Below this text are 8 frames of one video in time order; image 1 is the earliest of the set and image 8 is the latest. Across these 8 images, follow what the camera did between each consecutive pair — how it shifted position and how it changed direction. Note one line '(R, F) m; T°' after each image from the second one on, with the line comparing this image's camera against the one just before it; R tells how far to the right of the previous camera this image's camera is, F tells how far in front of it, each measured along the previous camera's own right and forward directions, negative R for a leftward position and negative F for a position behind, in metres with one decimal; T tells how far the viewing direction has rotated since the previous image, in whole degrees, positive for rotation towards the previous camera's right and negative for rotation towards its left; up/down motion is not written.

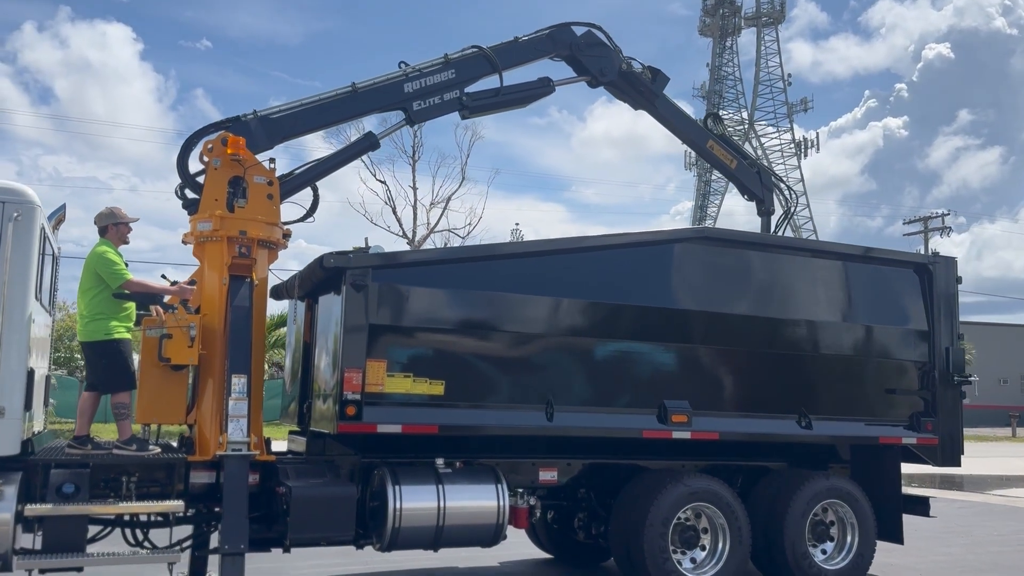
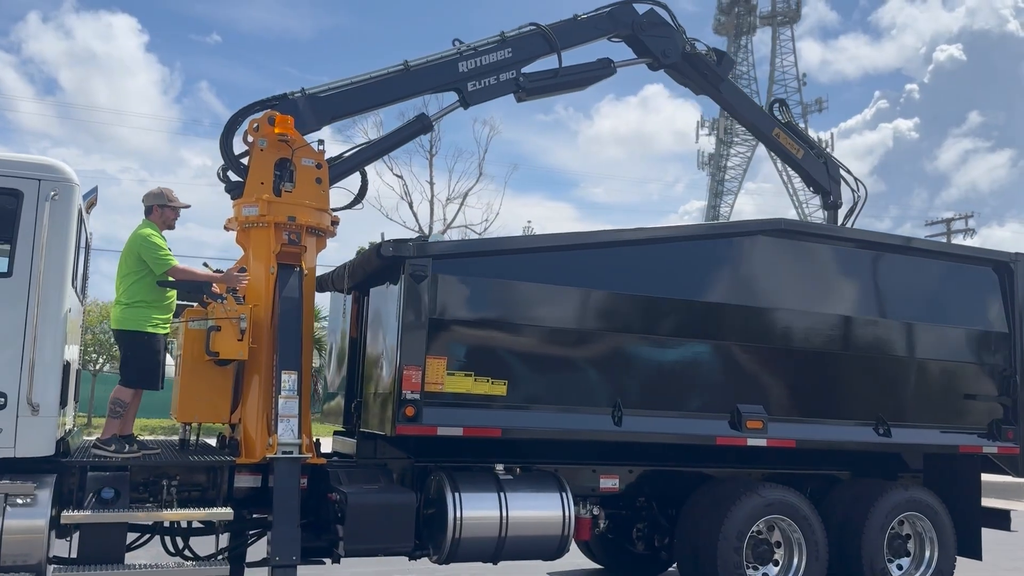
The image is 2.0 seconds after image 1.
(-0.4, +0.5) m; 0°
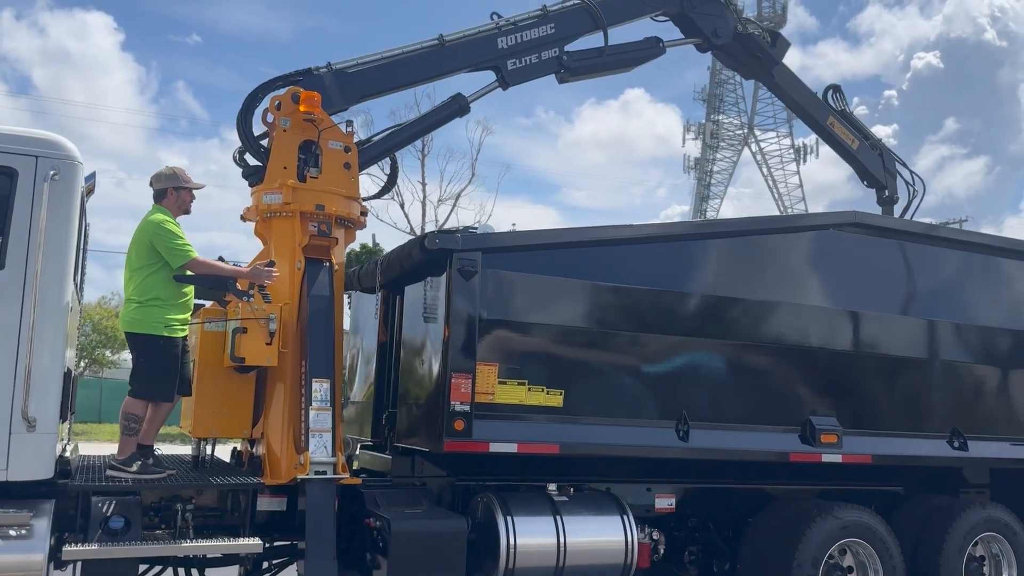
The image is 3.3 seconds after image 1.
(-0.5, +0.7) m; +1°
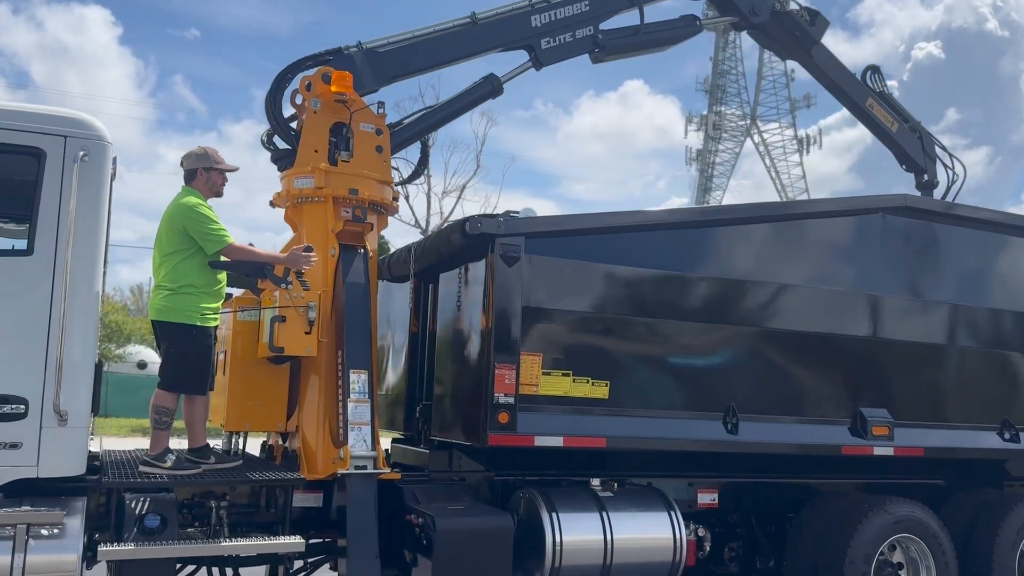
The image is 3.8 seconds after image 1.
(-0.2, +0.2) m; 0°
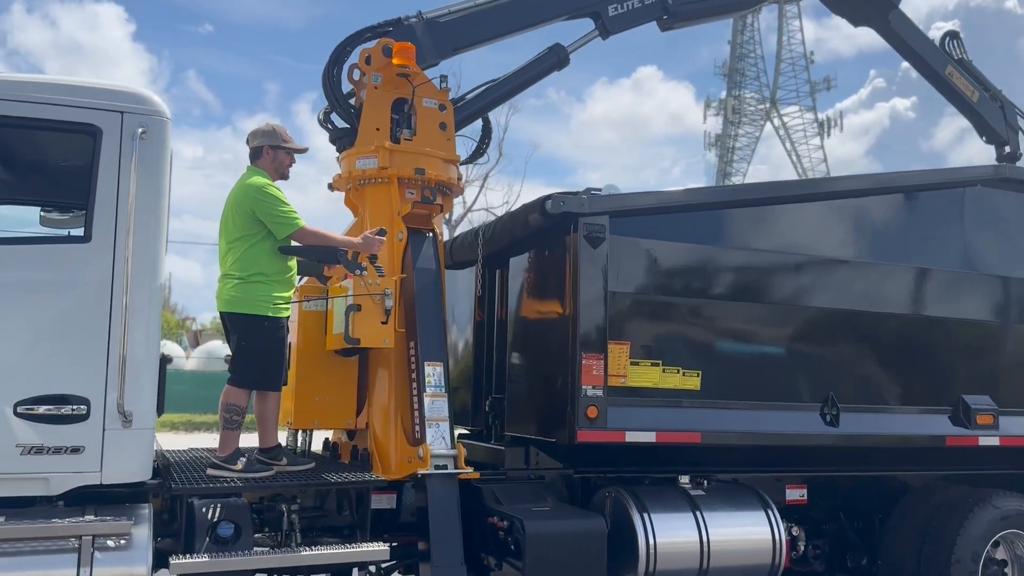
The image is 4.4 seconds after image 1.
(-0.4, +0.4) m; -1°
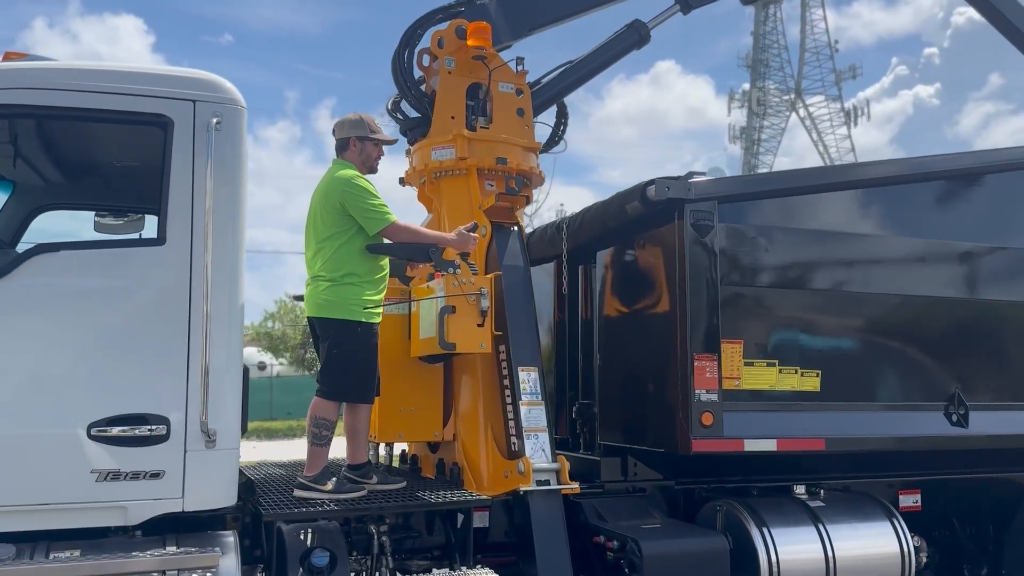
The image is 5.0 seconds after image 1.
(-0.4, +0.4) m; -2°
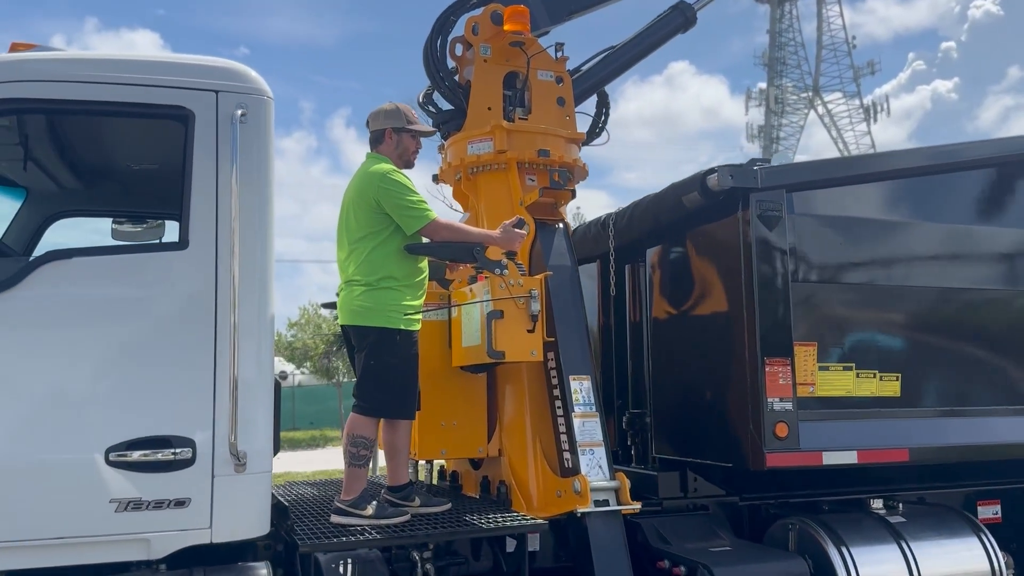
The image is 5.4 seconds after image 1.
(-0.1, +0.3) m; -1°
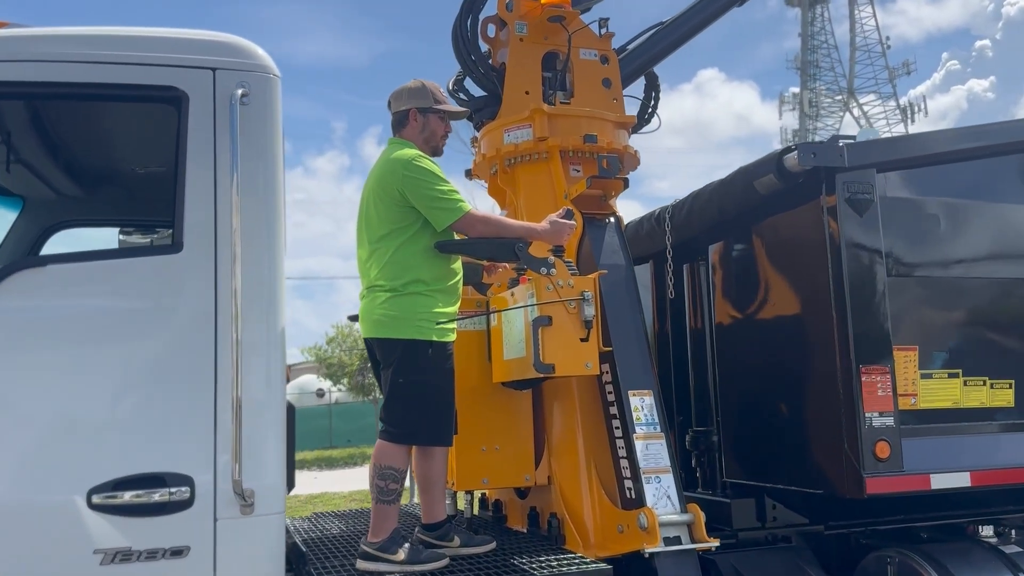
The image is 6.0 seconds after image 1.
(-0.1, +0.5) m; -2°
